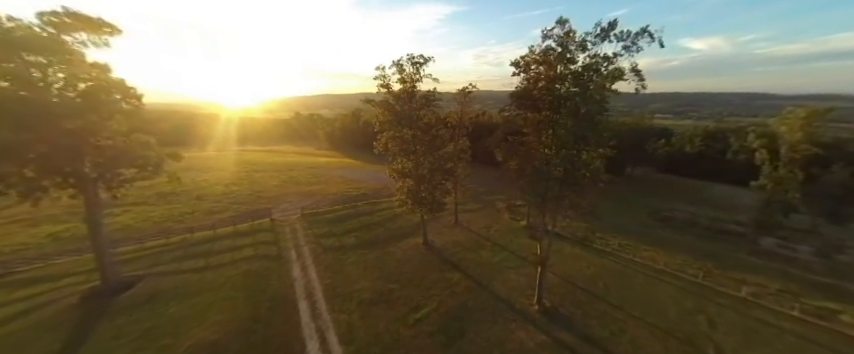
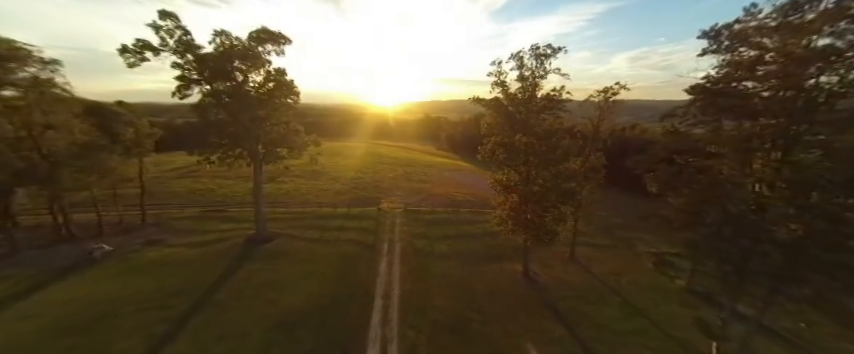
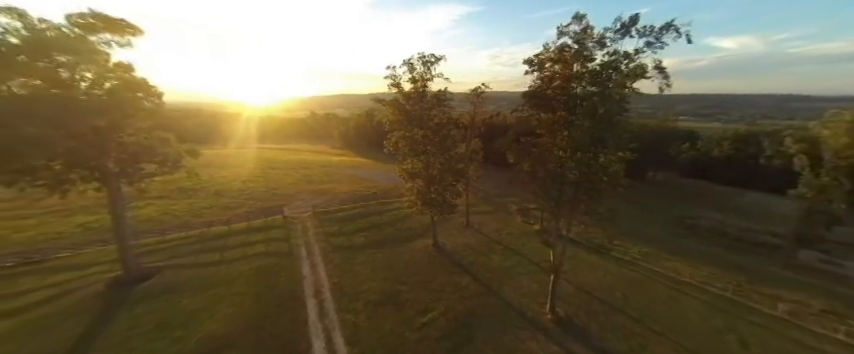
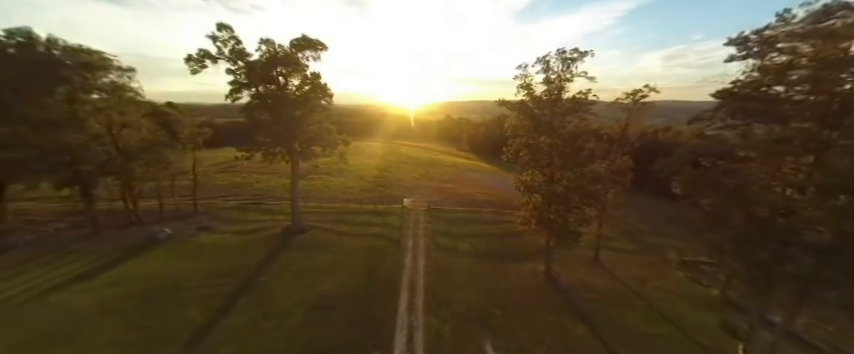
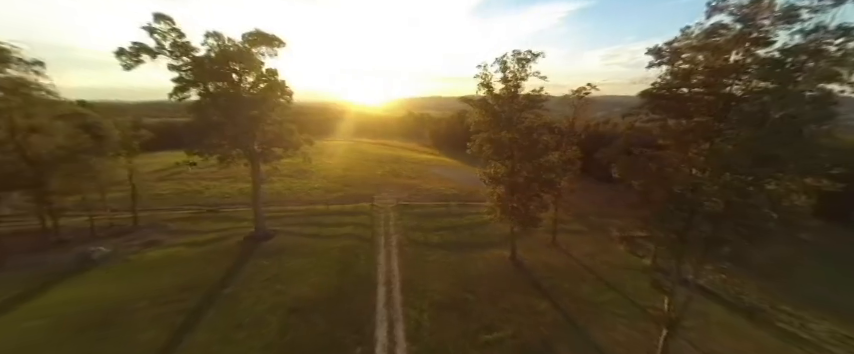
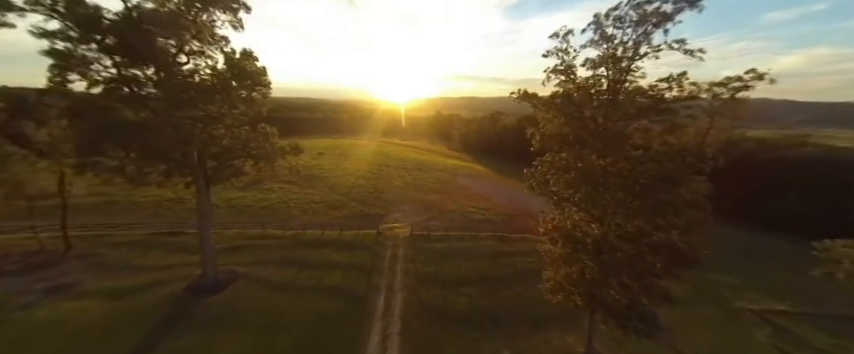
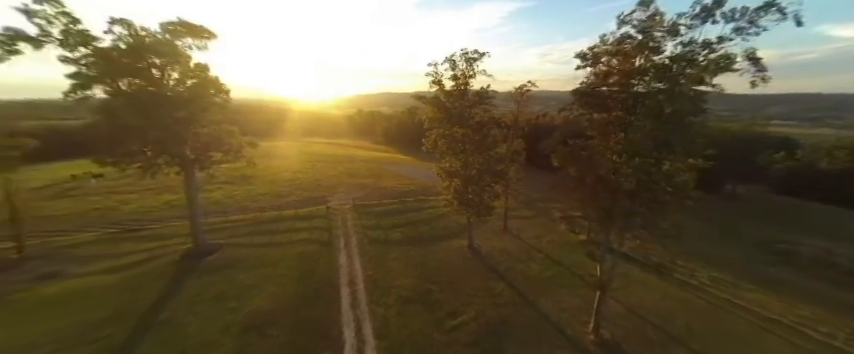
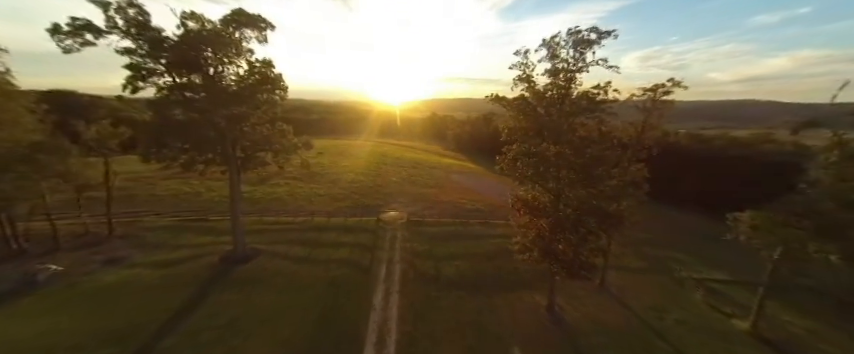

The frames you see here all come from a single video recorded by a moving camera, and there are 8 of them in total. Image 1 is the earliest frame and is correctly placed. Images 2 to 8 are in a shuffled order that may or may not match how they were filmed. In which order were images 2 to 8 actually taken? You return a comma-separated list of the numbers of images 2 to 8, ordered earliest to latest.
3, 7, 5, 4, 2, 8, 6
